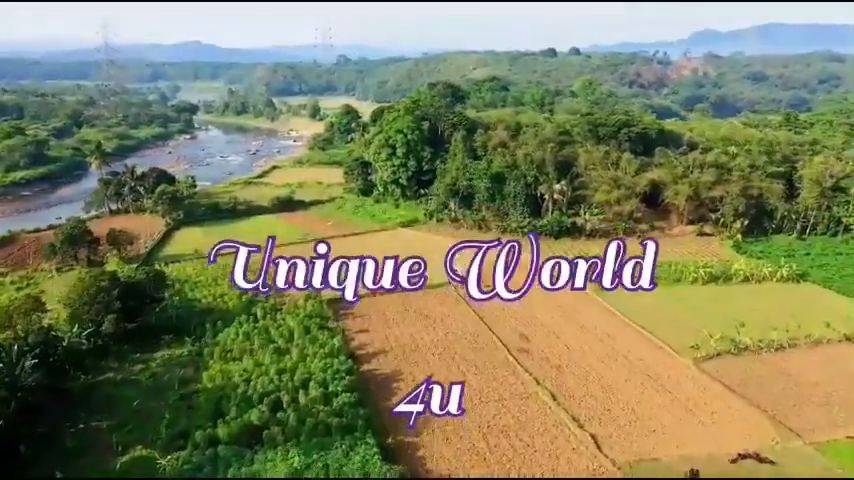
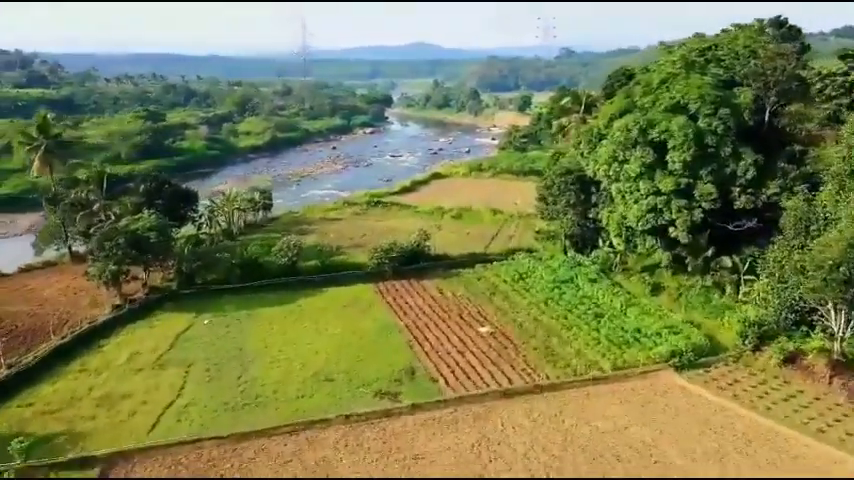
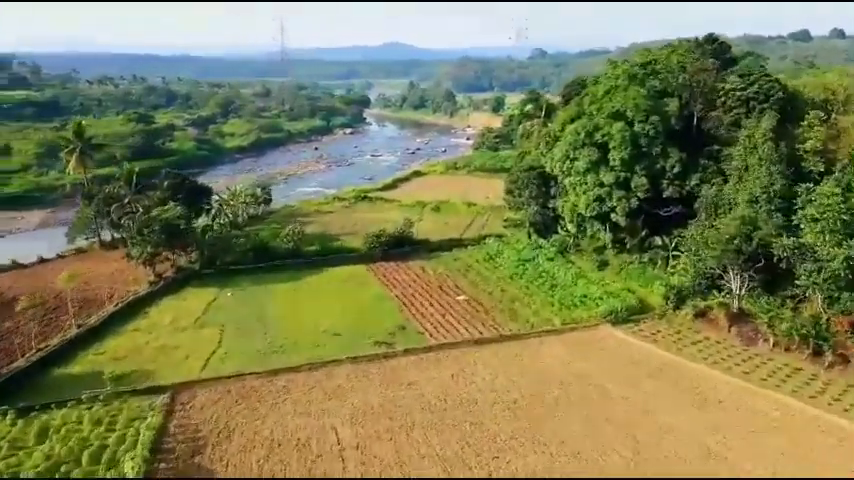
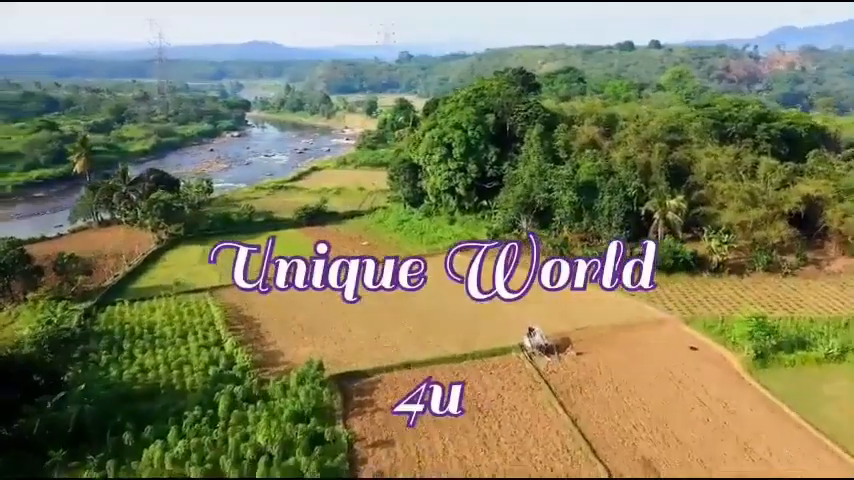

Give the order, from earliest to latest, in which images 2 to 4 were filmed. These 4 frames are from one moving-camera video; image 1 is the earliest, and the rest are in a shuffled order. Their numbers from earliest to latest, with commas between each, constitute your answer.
4, 3, 2
